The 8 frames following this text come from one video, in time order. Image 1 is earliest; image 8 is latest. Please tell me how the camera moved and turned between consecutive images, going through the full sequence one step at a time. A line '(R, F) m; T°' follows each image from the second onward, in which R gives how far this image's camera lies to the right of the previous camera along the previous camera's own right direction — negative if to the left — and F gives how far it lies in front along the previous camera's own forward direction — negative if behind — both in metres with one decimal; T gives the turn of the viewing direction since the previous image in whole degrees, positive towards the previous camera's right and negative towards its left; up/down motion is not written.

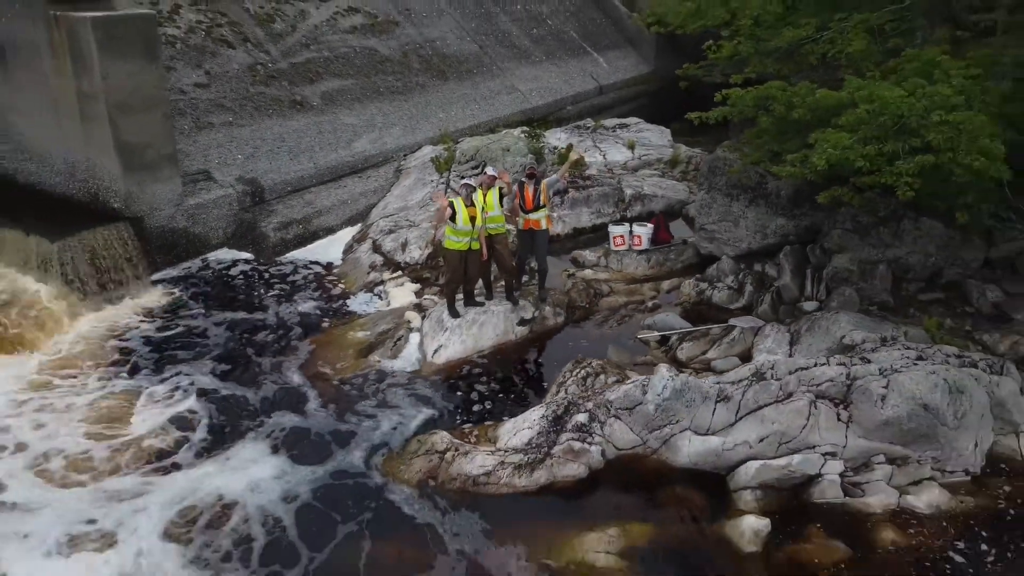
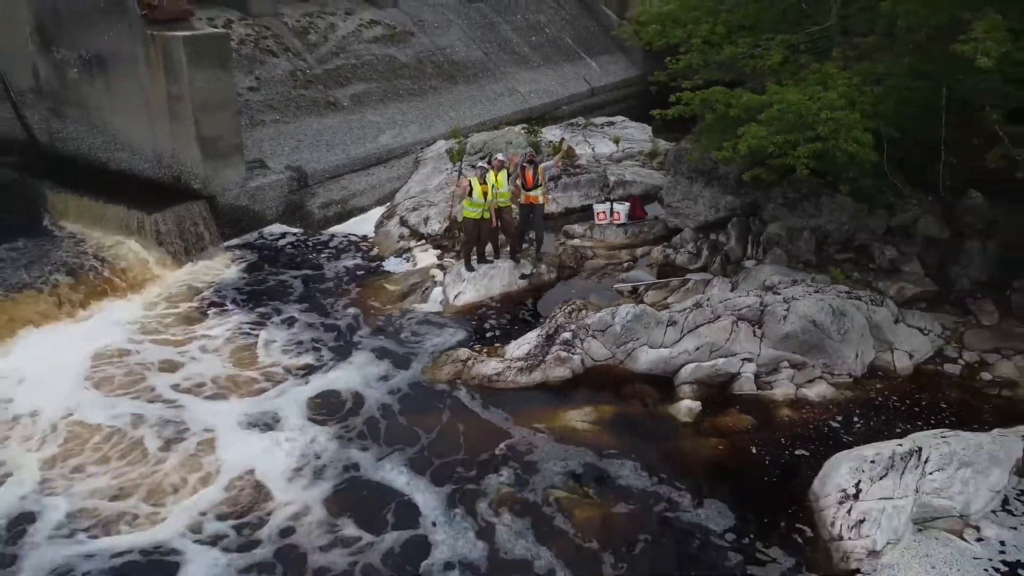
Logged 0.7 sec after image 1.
(-0.1, -2.4) m; 0°
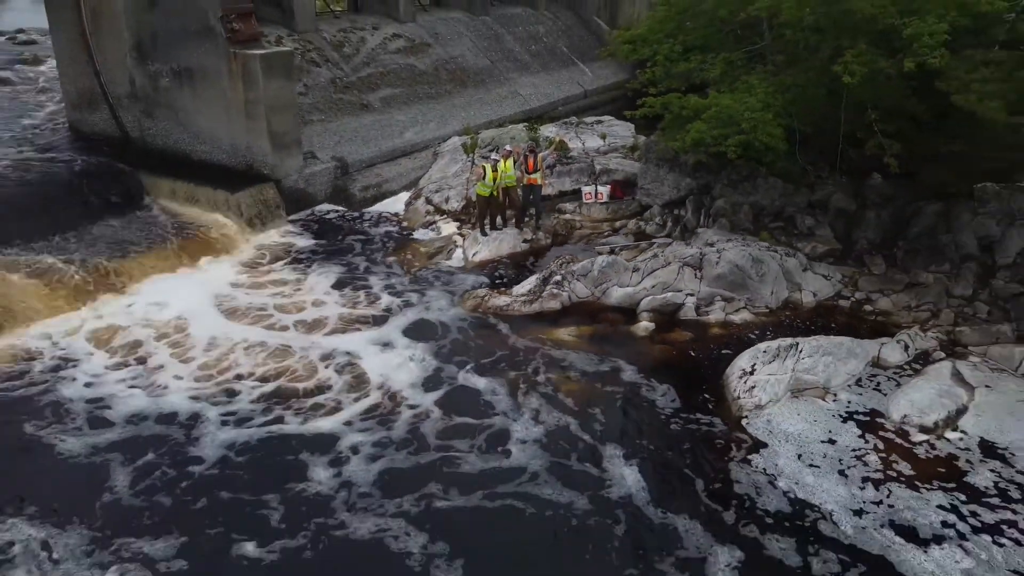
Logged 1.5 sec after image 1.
(-0.1, -3.2) m; 0°
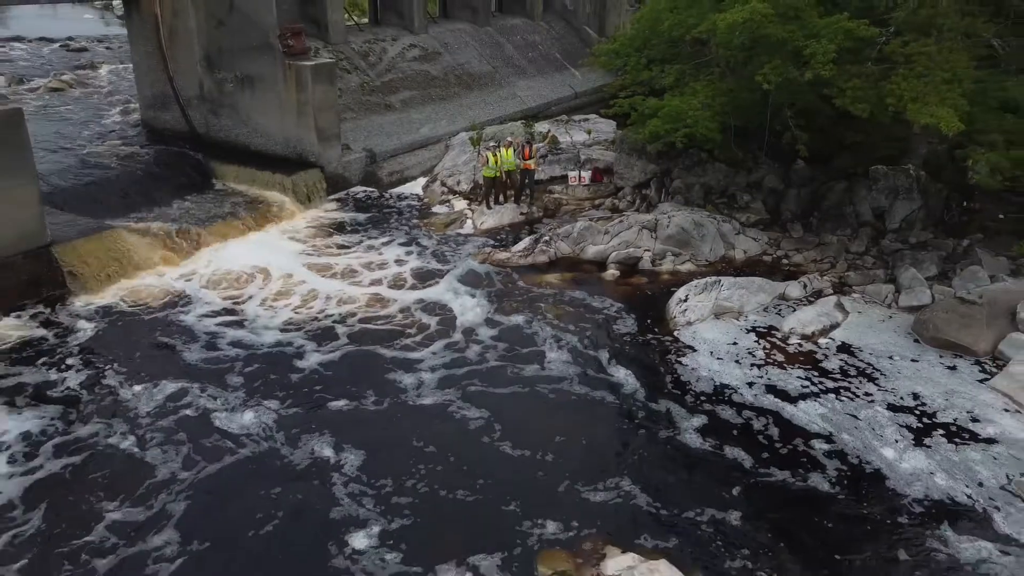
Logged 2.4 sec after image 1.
(0.0, -3.7) m; 0°
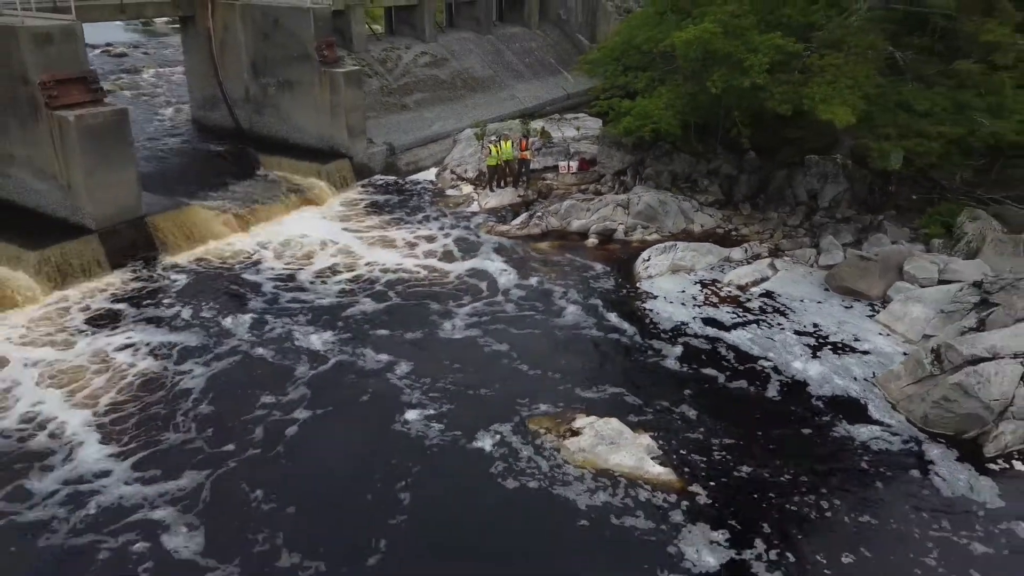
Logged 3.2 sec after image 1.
(0.0, -3.6) m; 0°
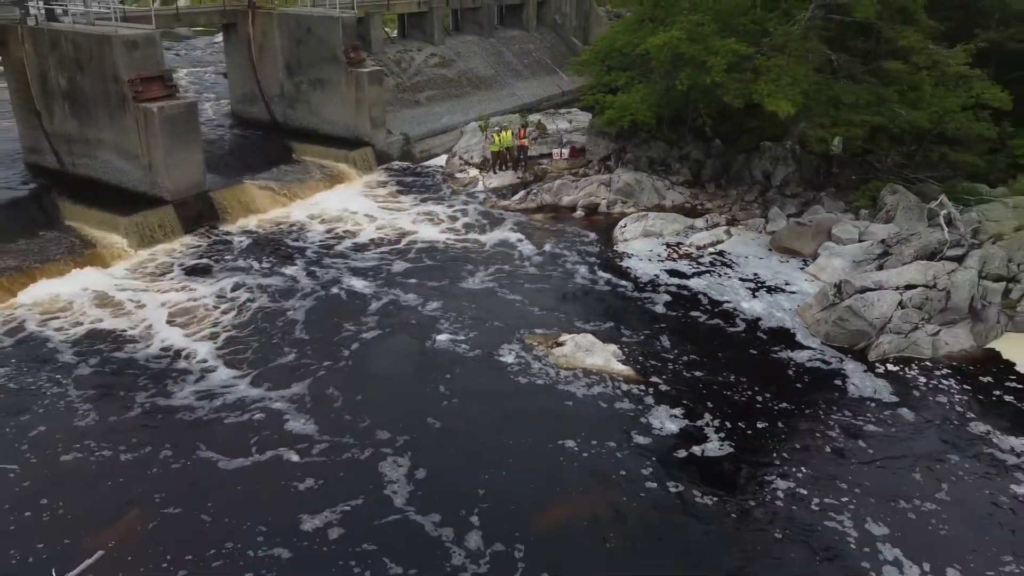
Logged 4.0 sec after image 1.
(0.0, -3.6) m; 0°
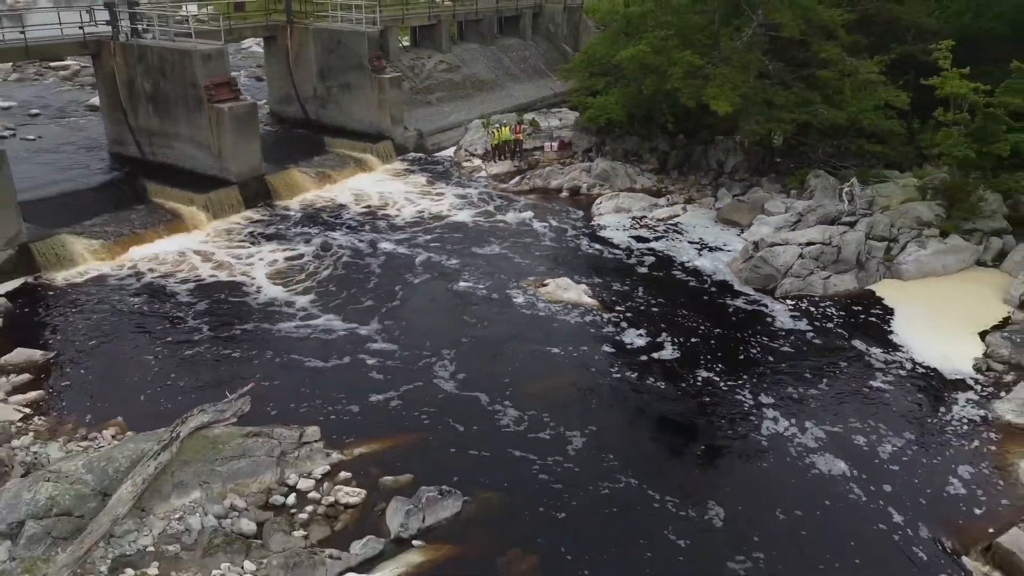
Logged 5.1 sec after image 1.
(+0.1, -5.0) m; 0°
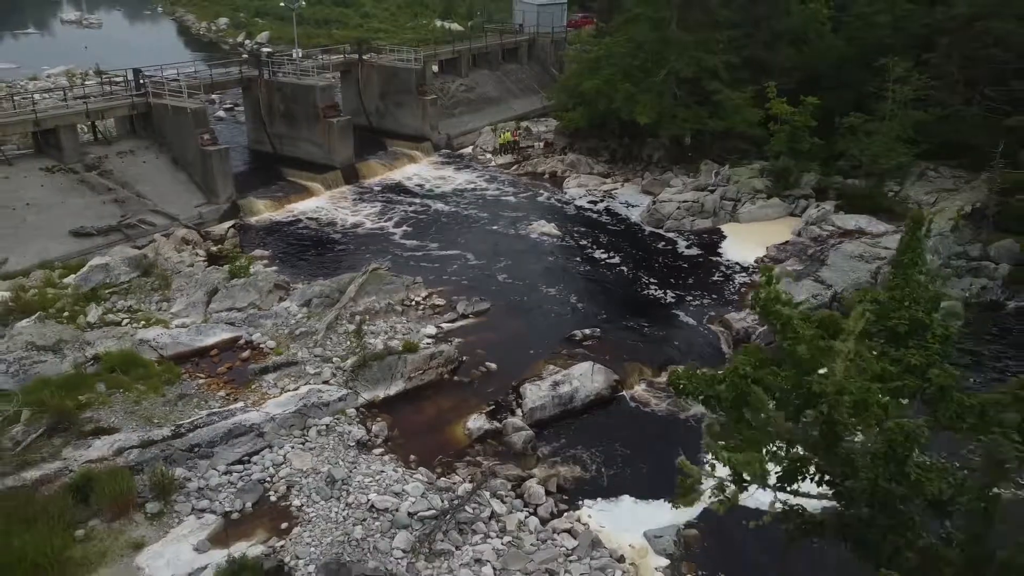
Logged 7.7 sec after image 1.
(0.0, -14.7) m; 0°
